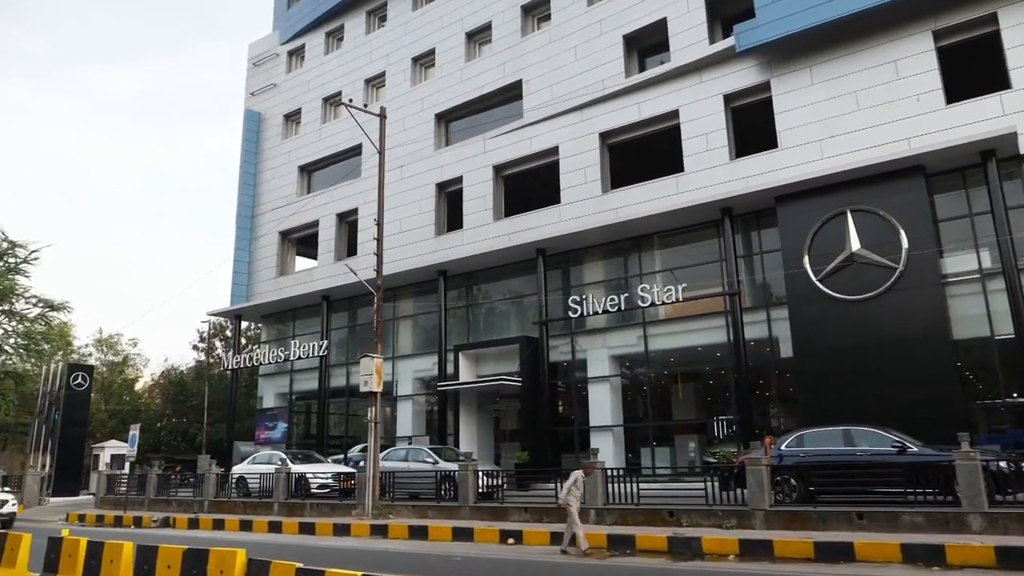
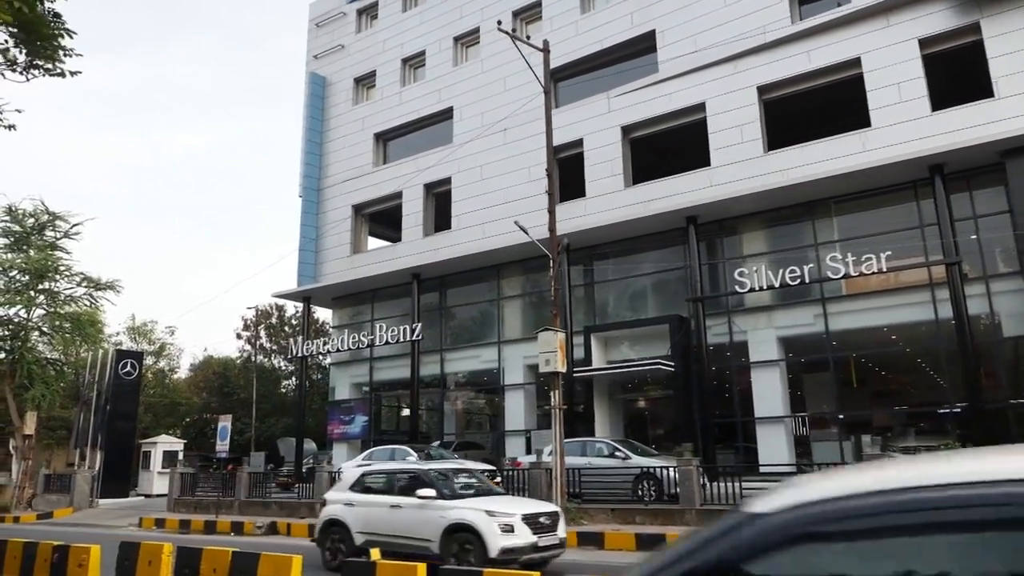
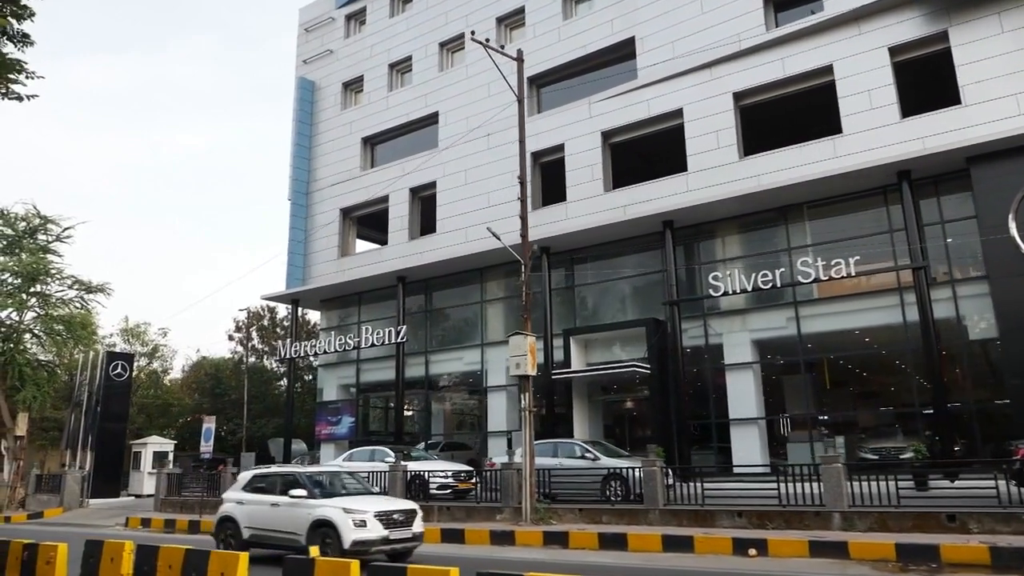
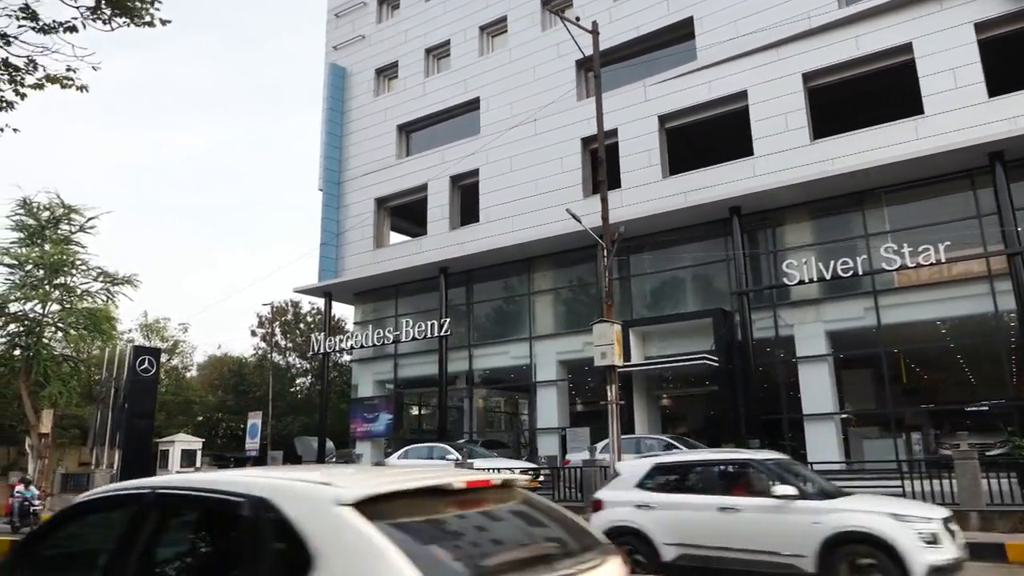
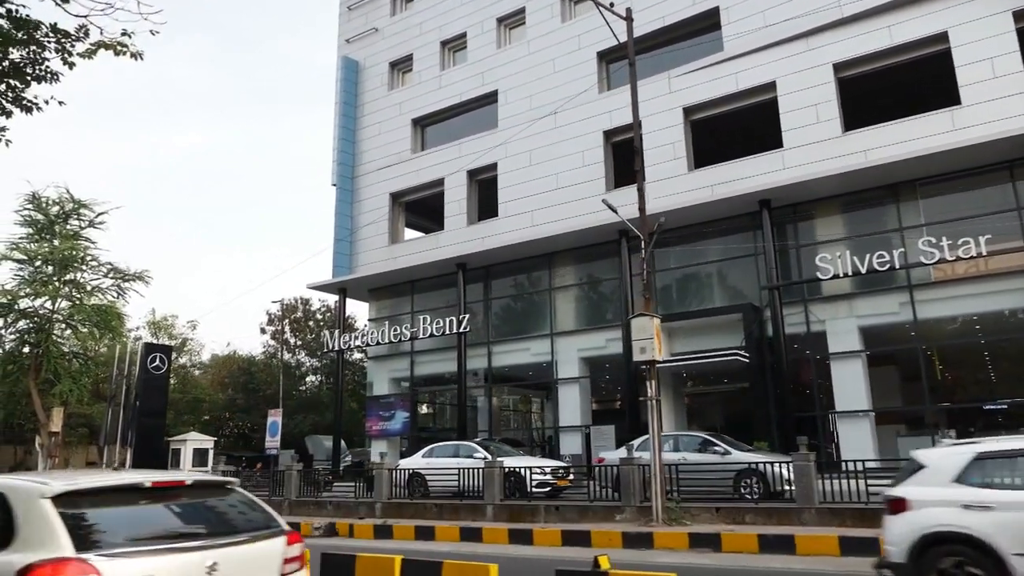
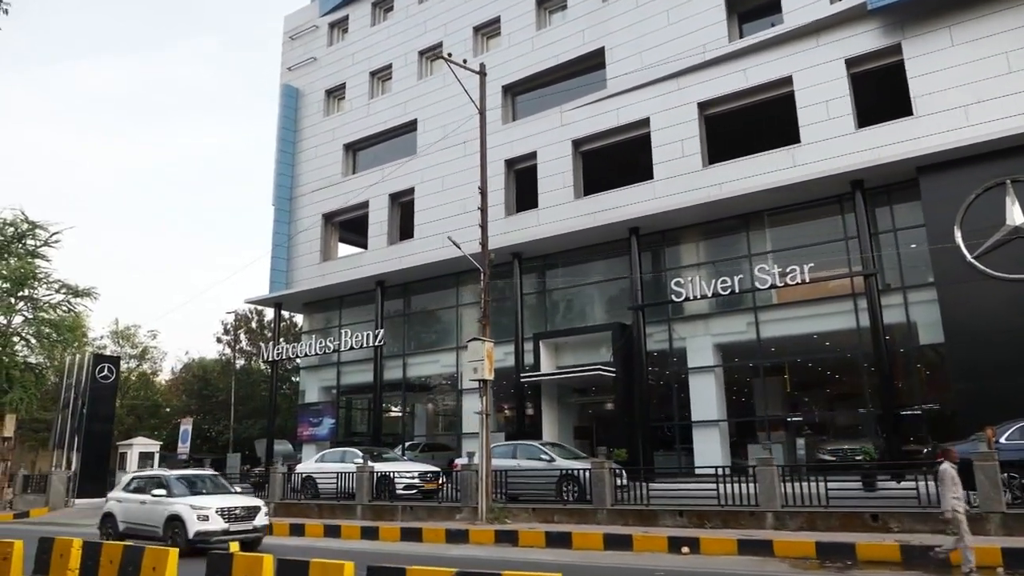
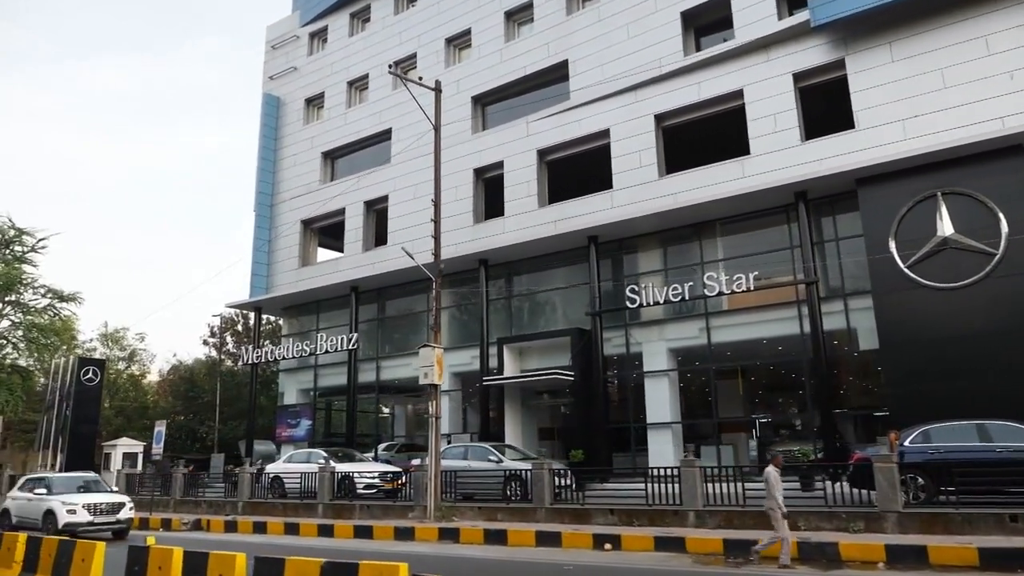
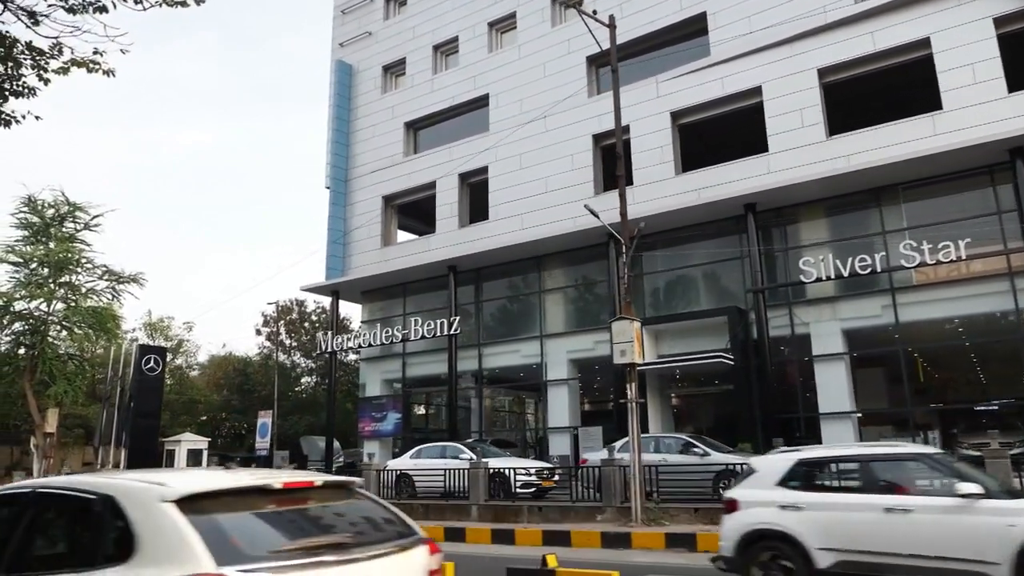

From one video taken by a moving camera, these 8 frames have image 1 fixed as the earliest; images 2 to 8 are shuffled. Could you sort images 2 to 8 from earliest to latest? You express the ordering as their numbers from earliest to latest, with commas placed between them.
7, 6, 3, 2, 4, 8, 5
